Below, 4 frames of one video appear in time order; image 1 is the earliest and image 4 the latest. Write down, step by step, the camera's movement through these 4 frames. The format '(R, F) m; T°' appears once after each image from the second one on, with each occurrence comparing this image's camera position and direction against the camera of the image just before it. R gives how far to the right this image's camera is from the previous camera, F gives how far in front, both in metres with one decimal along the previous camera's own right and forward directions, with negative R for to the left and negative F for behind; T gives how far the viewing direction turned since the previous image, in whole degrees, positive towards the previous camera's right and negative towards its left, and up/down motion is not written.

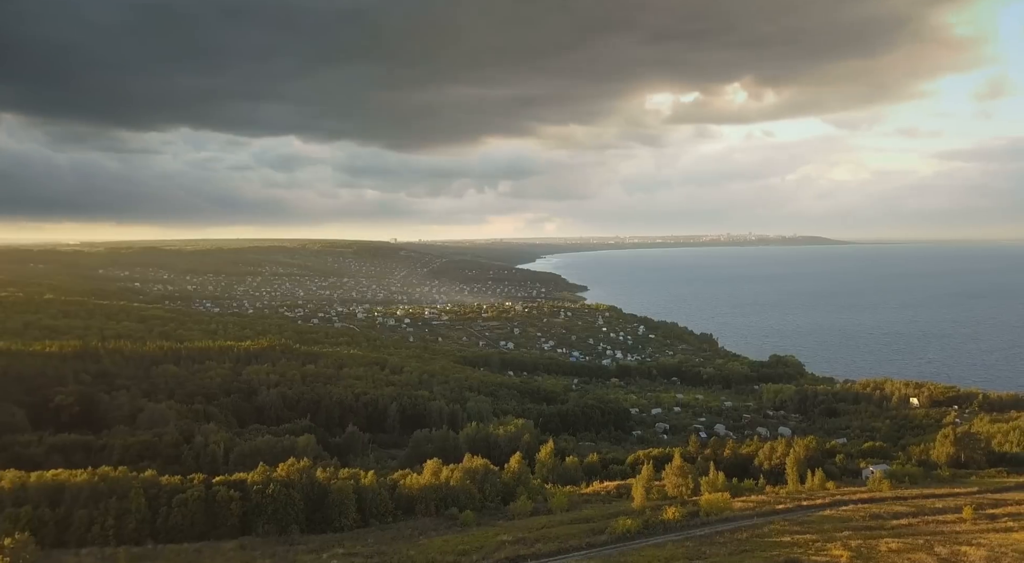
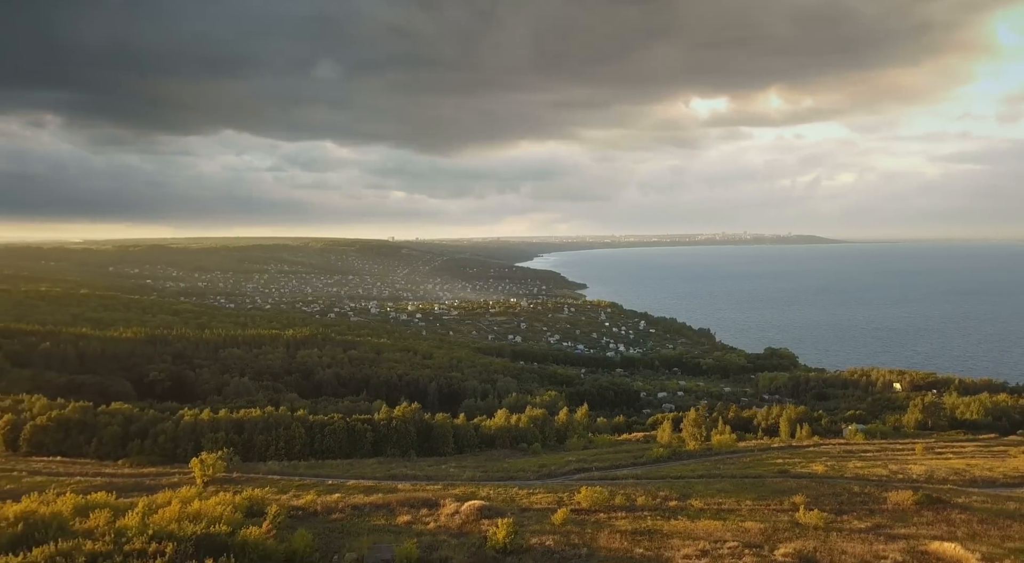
(-3.0, -9.2) m; 0°
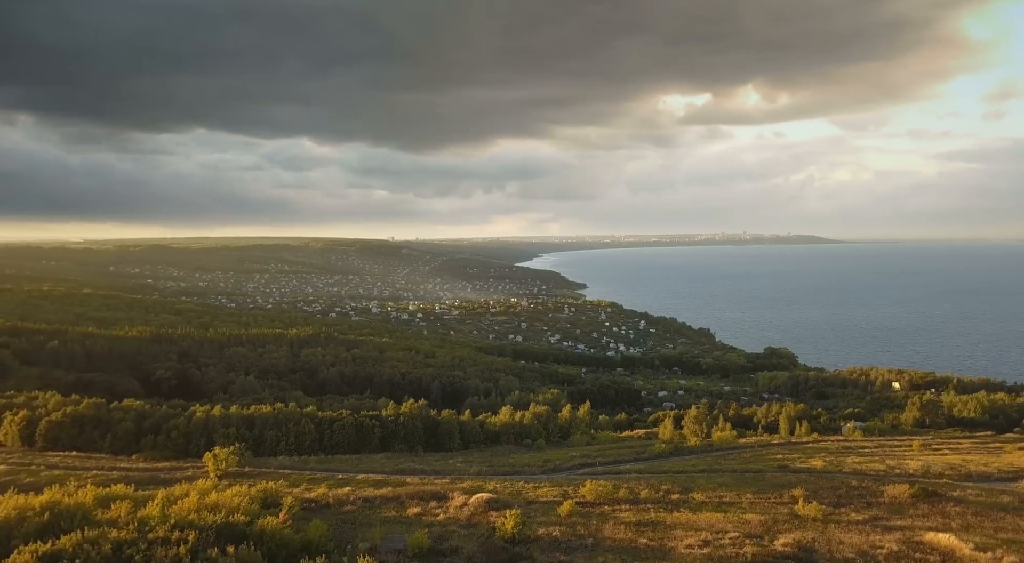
(-0.2, -0.7) m; 0°
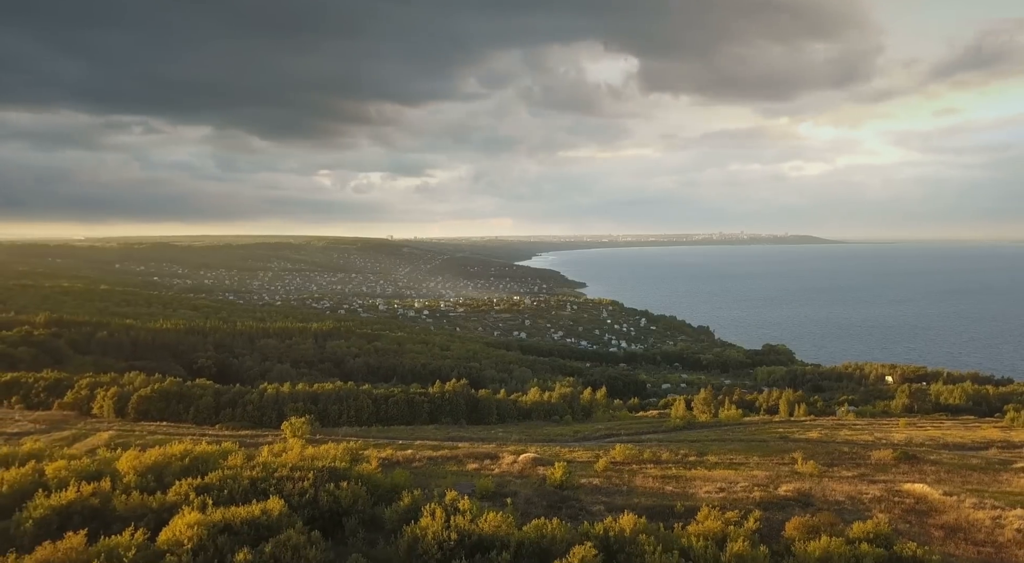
(-1.8, -4.9) m; 0°
